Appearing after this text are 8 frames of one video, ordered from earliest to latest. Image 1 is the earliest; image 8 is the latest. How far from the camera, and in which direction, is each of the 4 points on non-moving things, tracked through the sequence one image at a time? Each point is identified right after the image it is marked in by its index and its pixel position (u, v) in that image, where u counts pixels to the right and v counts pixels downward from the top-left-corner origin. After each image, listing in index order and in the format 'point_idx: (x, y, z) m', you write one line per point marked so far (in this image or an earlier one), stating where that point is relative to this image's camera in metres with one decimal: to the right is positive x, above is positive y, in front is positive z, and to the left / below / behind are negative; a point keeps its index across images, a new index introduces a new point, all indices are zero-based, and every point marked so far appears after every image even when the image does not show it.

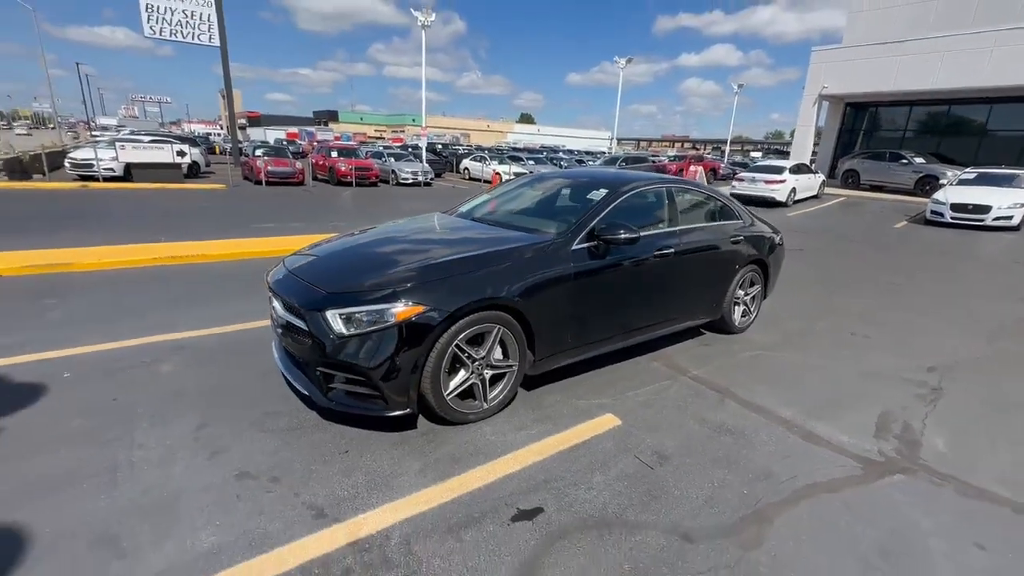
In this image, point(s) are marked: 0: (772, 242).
0: (+3.1, +0.5, +5.6) m
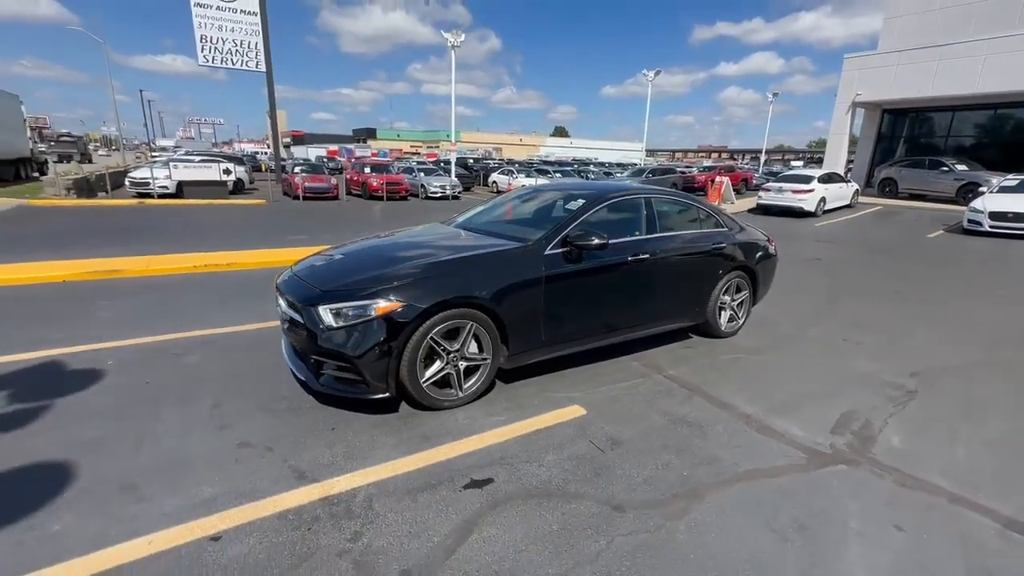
0: (+3.0, +0.5, +5.7) m
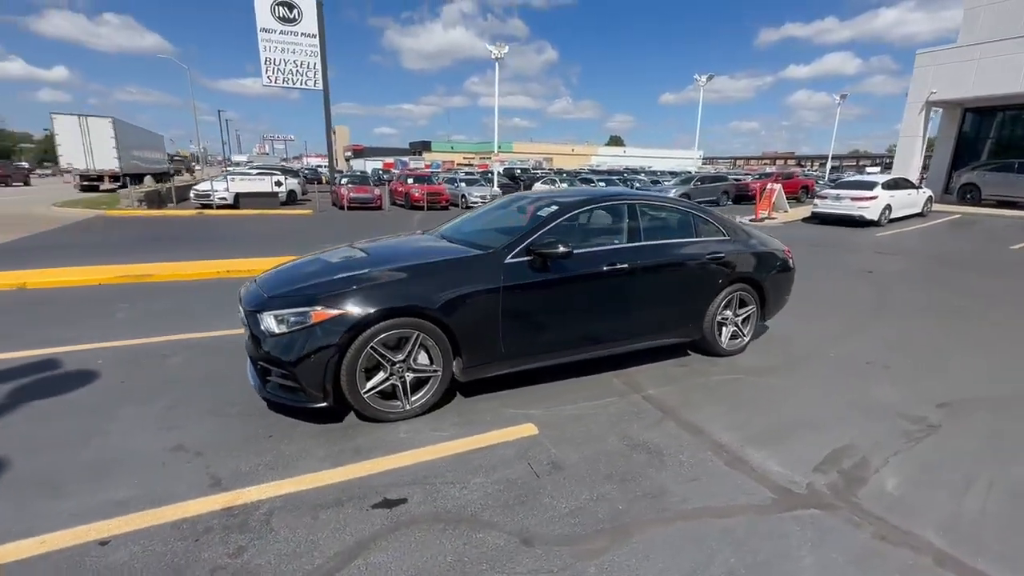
0: (+2.9, +0.3, +5.2) m
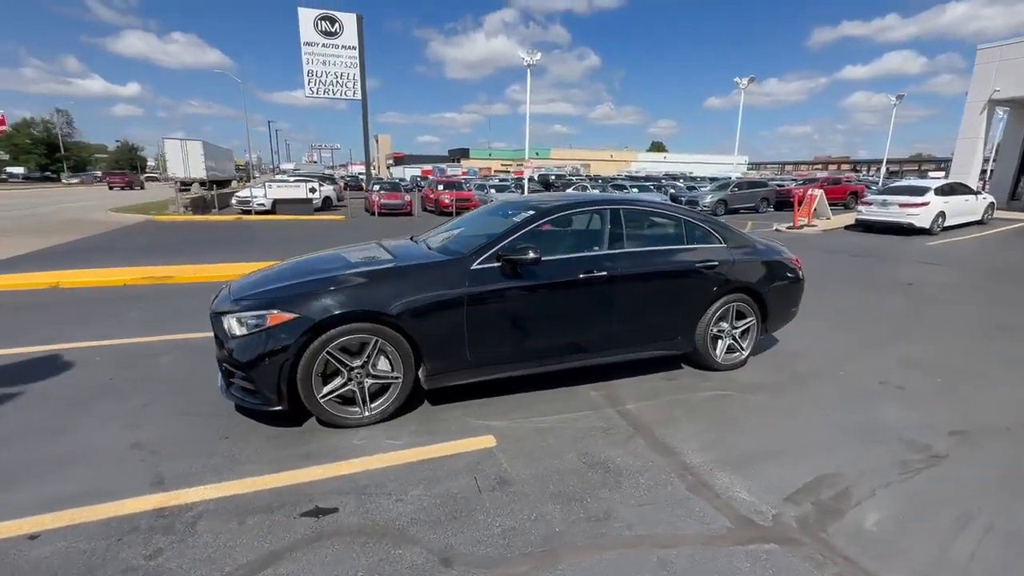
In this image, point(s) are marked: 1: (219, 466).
0: (+2.7, +0.2, +4.9) m
1: (-1.8, -1.1, +2.9) m
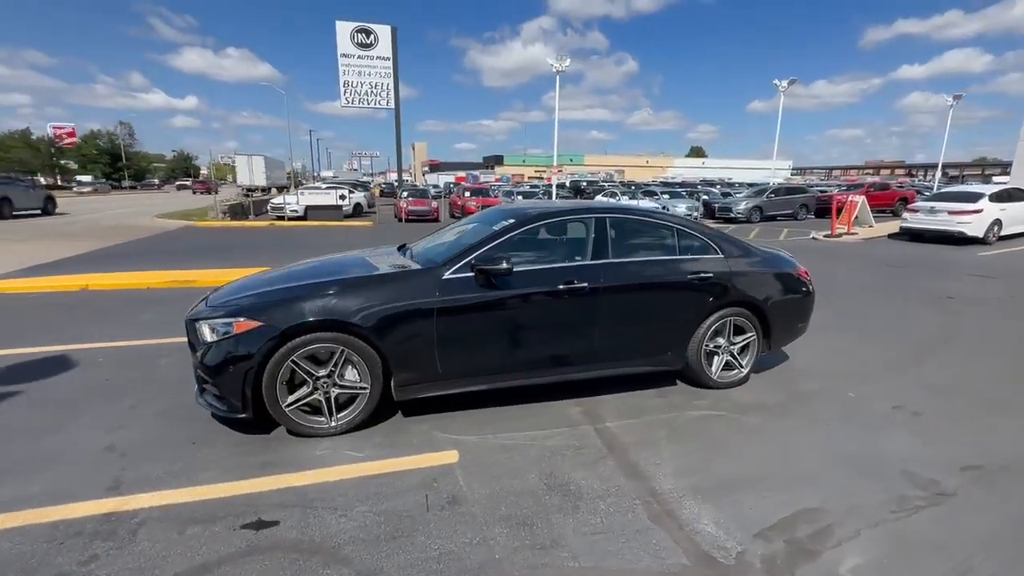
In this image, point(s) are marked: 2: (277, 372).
0: (+2.6, +0.1, +4.6) m
1: (-2.1, -1.2, +2.9) m
2: (-1.6, -0.6, +3.2) m
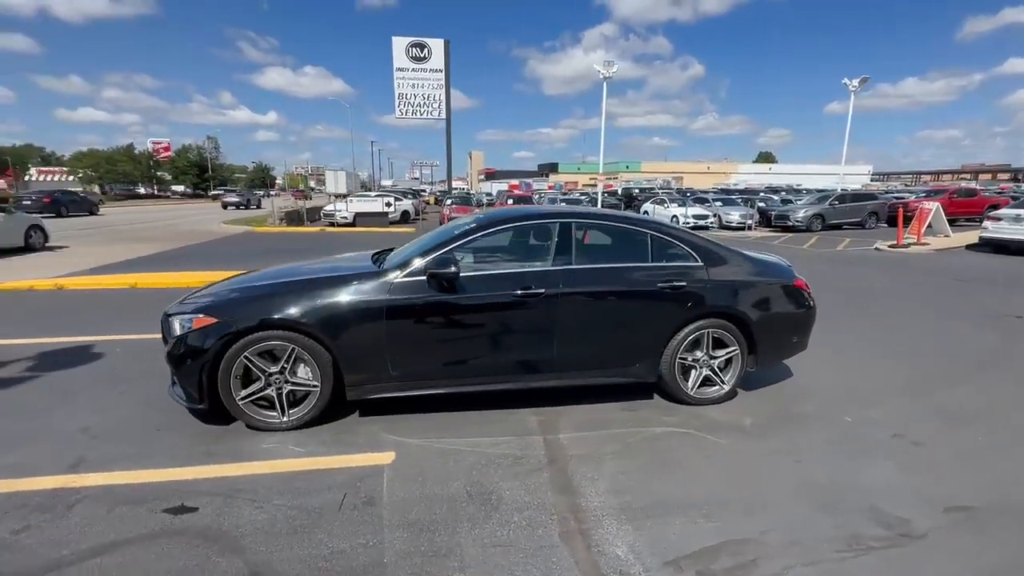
0: (+2.3, 0.0, +4.3) m
1: (-2.6, -1.1, +3.2) m
2: (-2.1, -0.6, +3.4) m
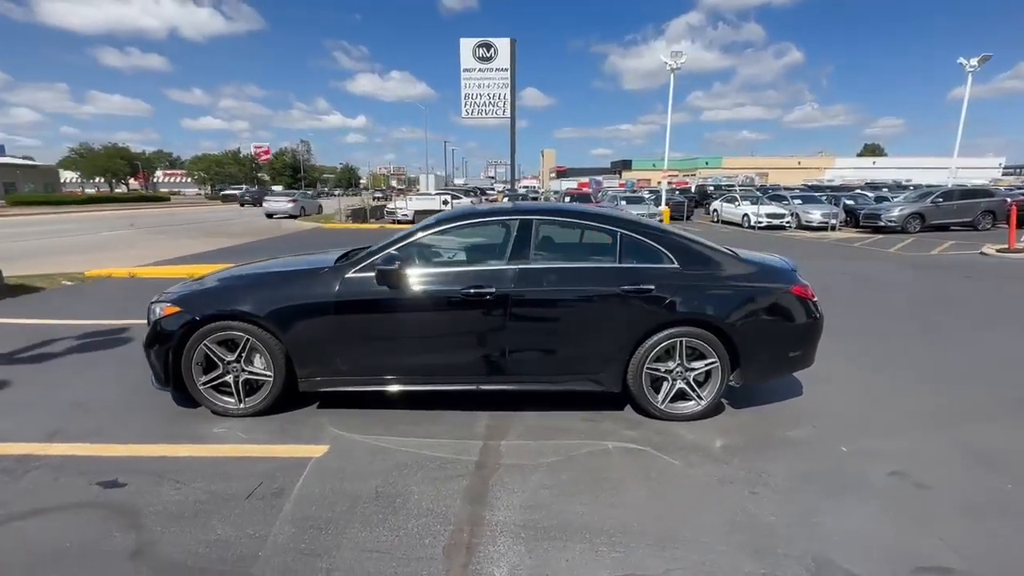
0: (+2.0, -0.1, +3.8) m
1: (-3.0, -1.1, +3.5) m
2: (-2.5, -0.5, +3.6) m
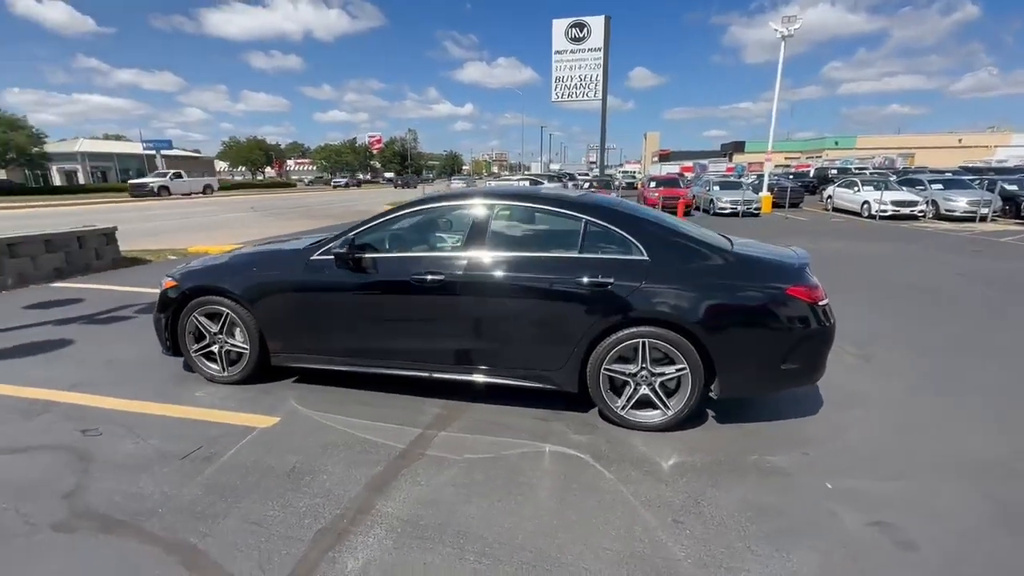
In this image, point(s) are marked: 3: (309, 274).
0: (+1.6, -0.1, +3.2) m
1: (-3.4, -0.8, +4.0) m
2: (-2.8, -0.3, +4.0) m
3: (-1.6, +0.1, +3.8) m
